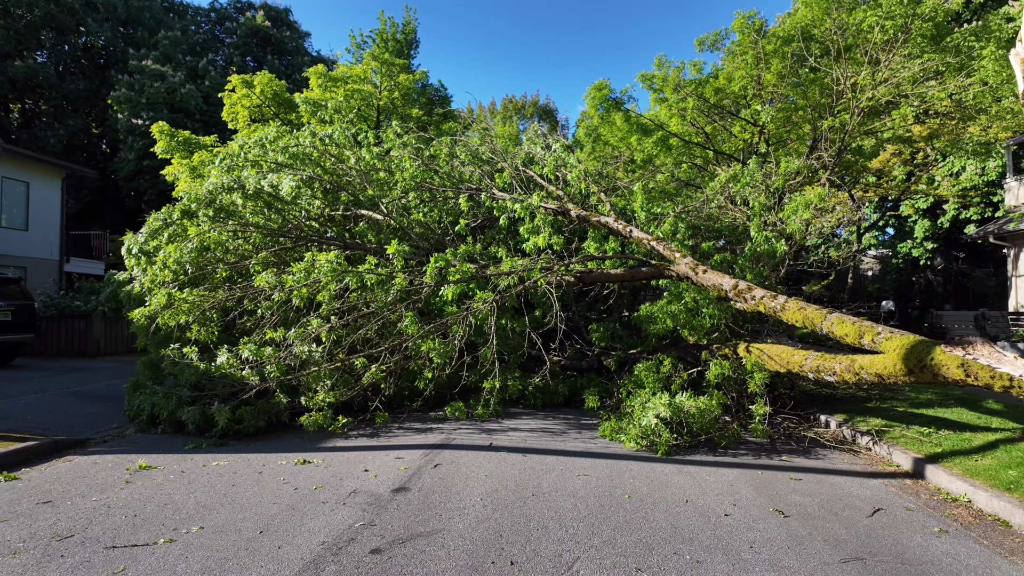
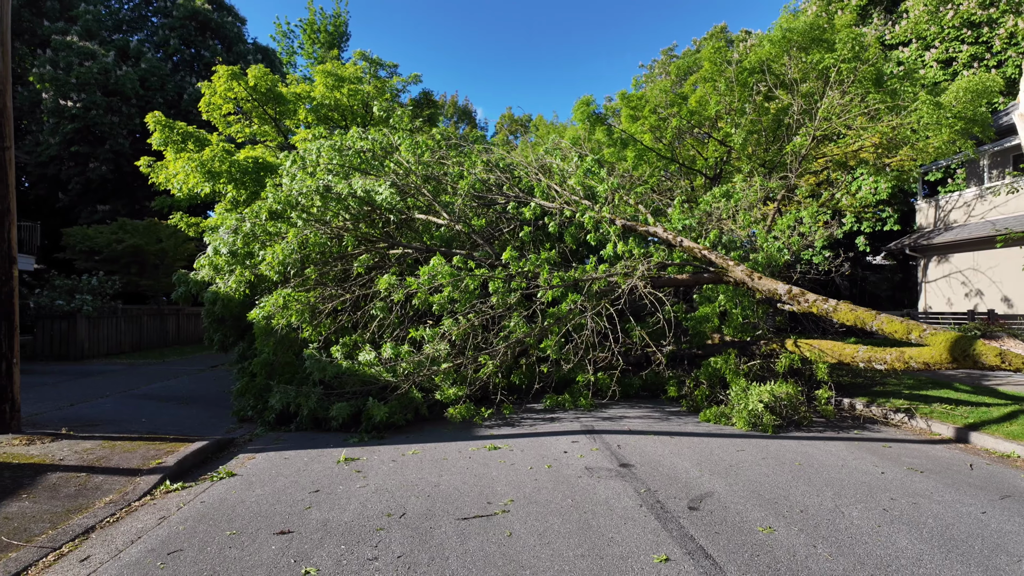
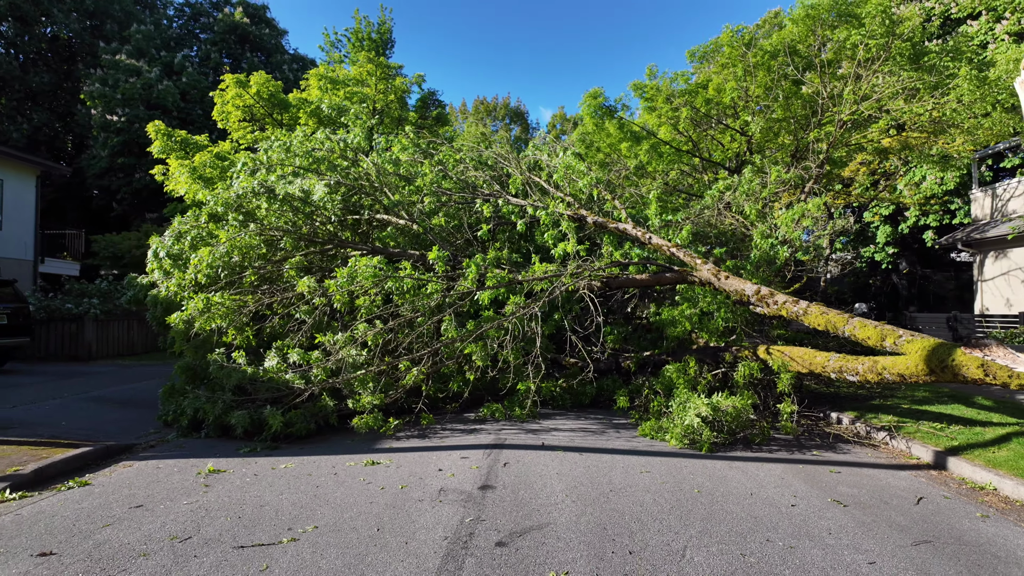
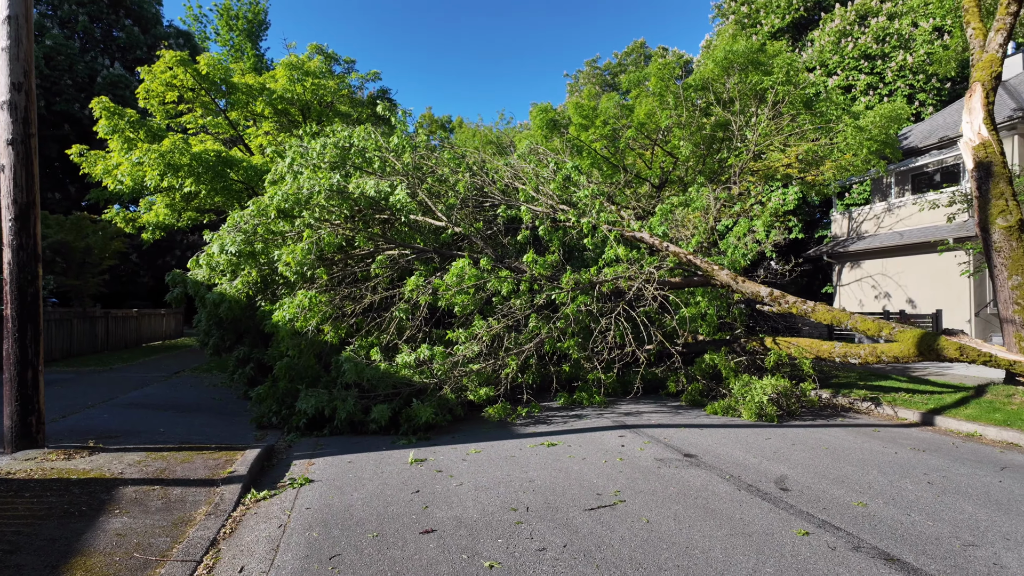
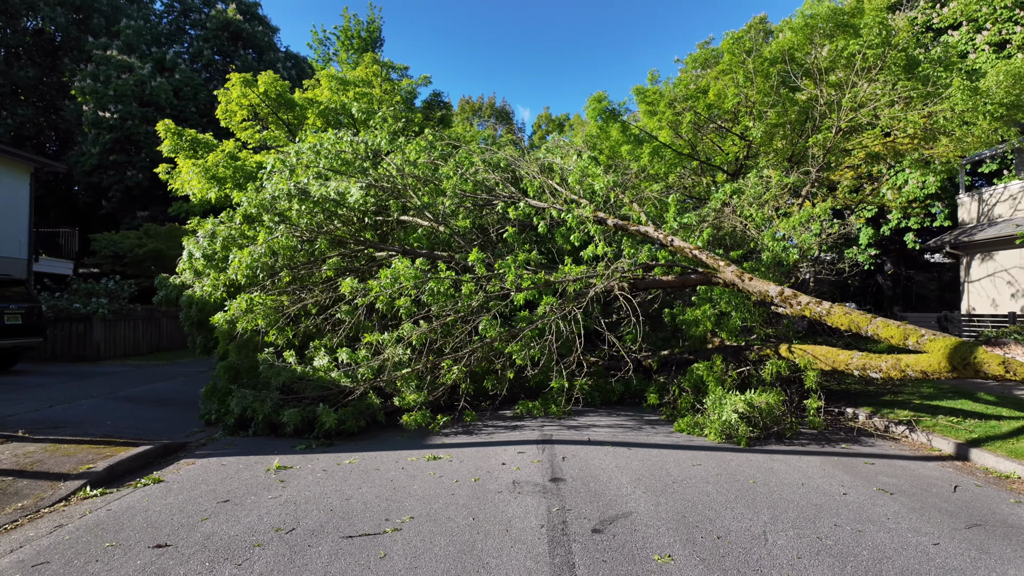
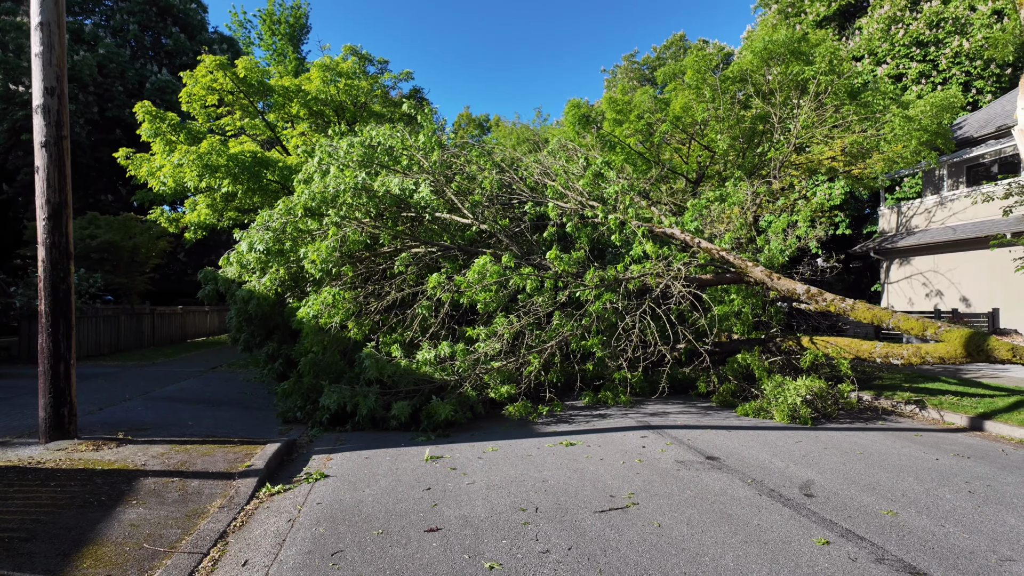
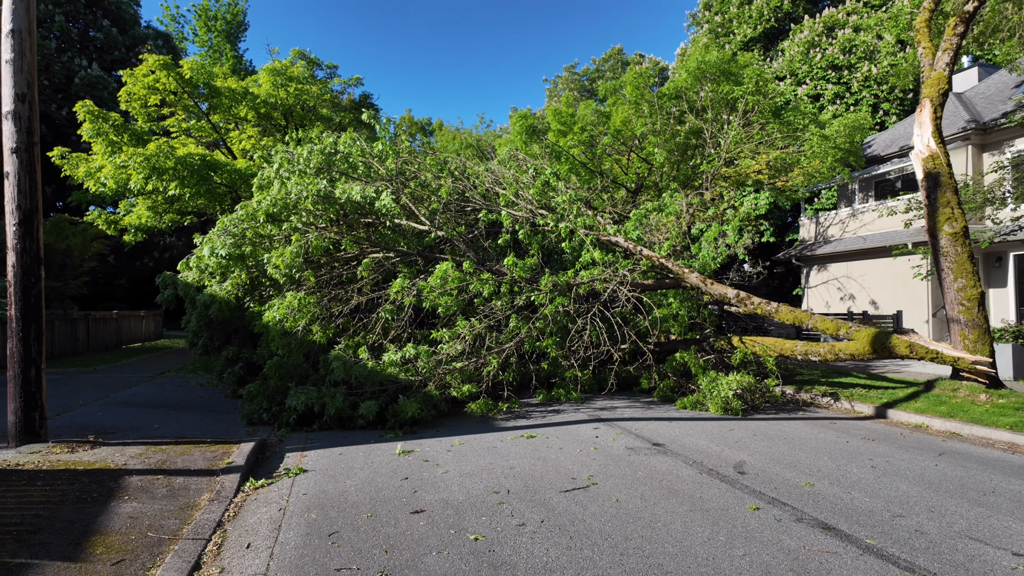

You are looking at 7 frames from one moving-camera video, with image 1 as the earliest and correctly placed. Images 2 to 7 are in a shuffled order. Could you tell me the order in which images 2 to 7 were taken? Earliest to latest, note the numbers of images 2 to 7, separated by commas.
3, 5, 2, 6, 4, 7
